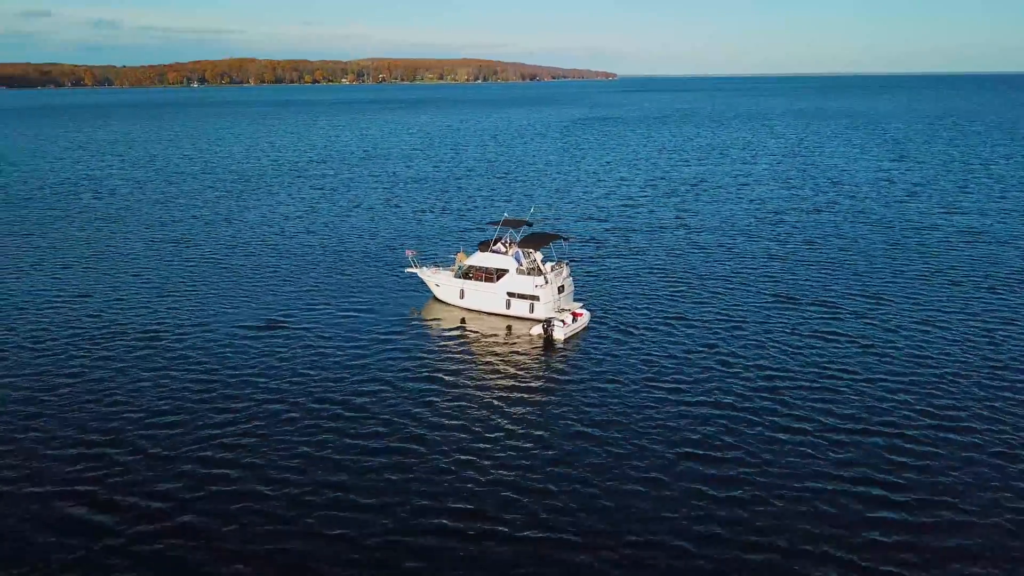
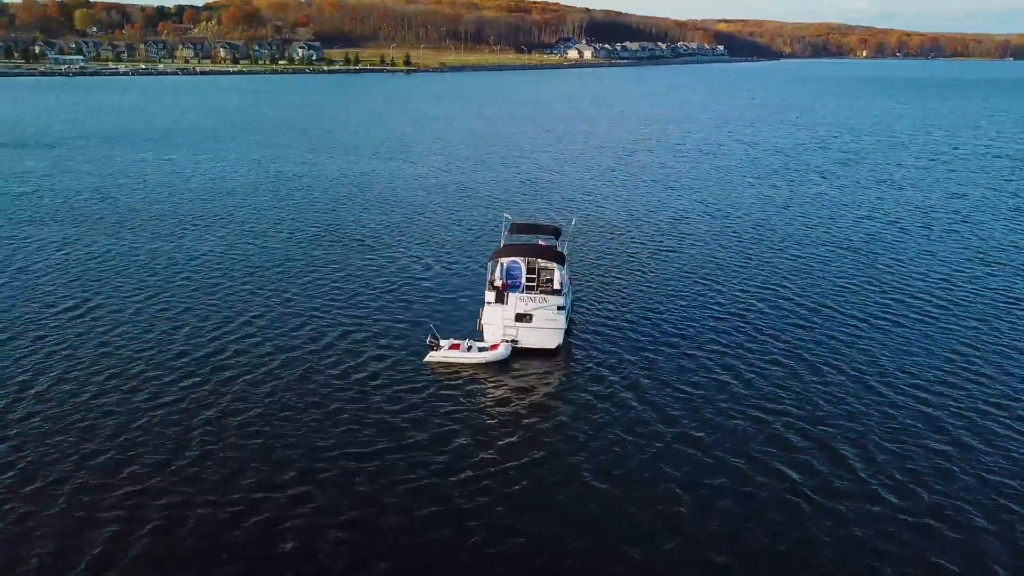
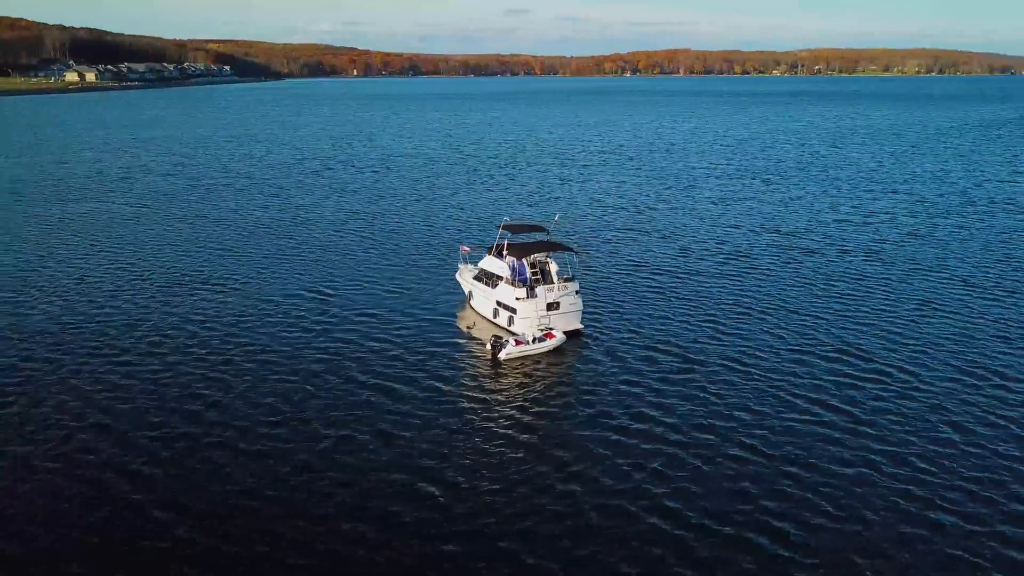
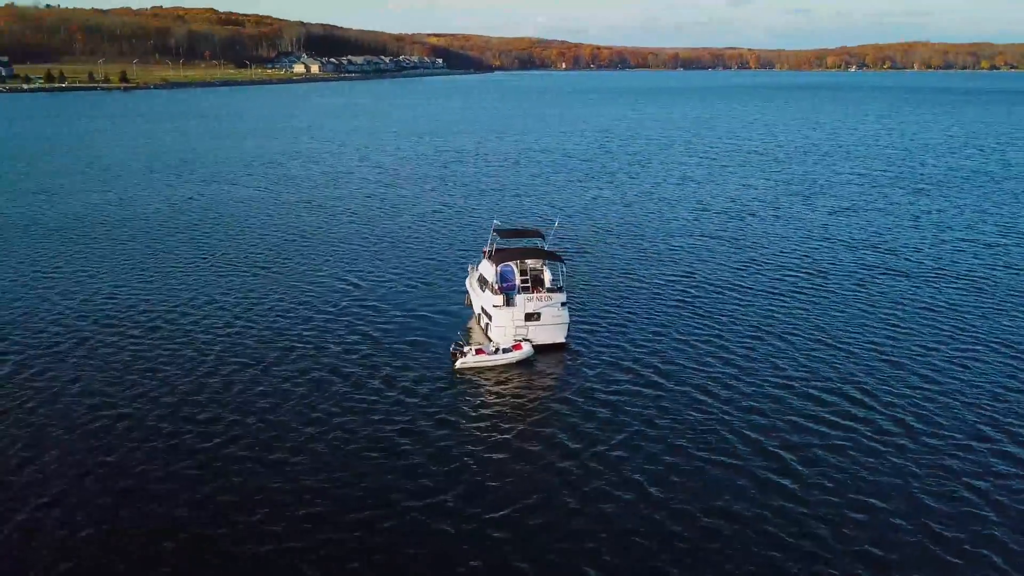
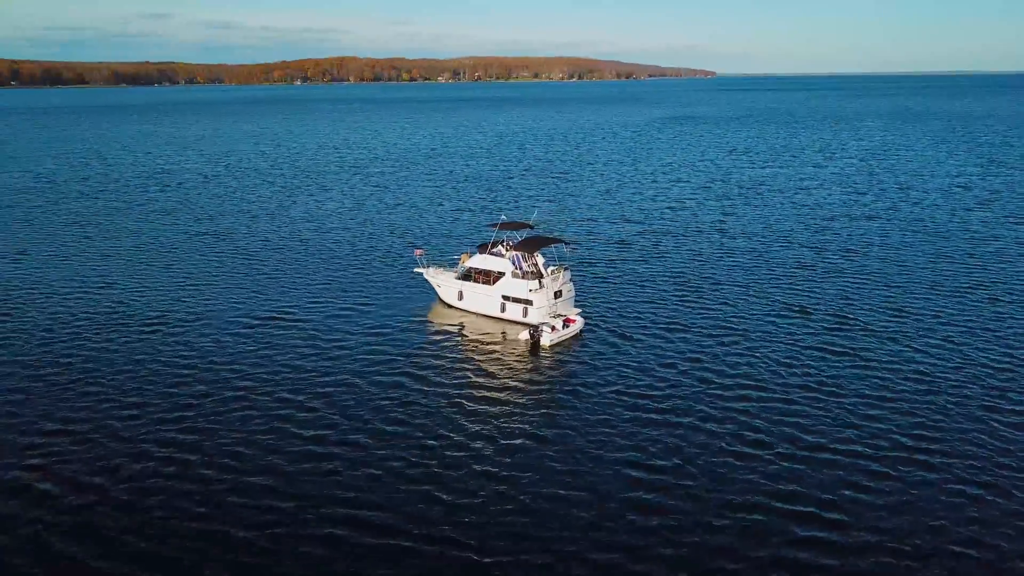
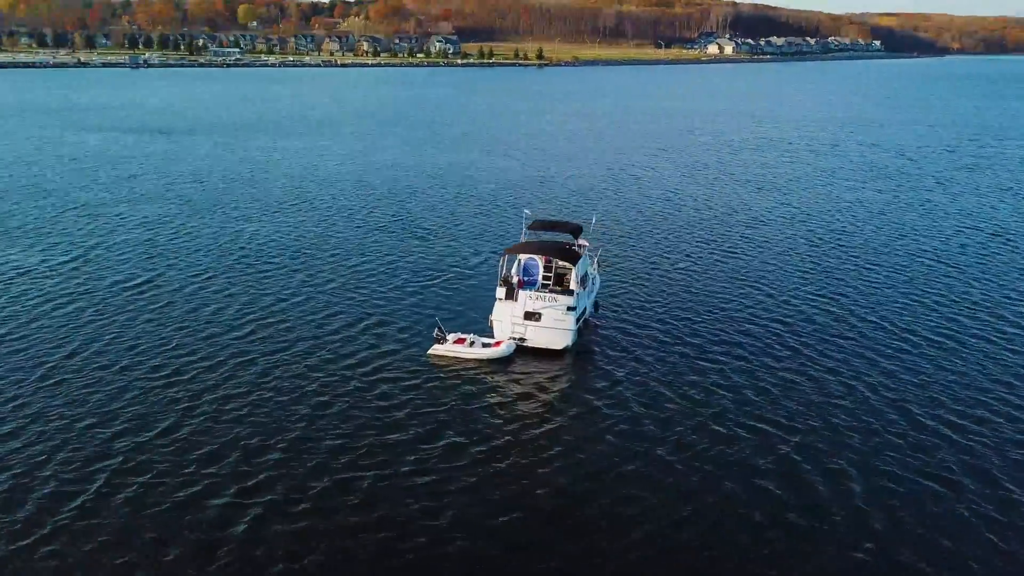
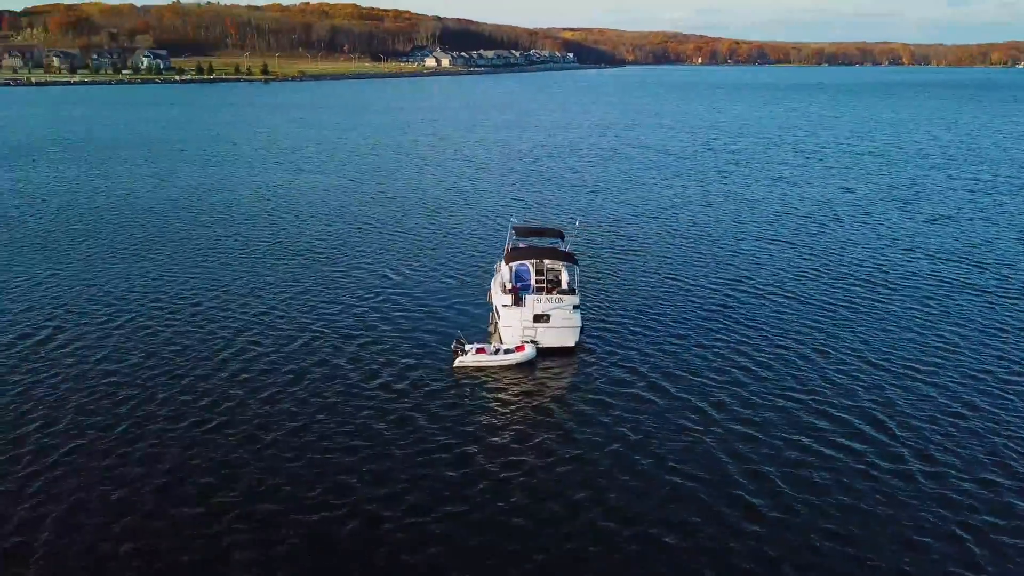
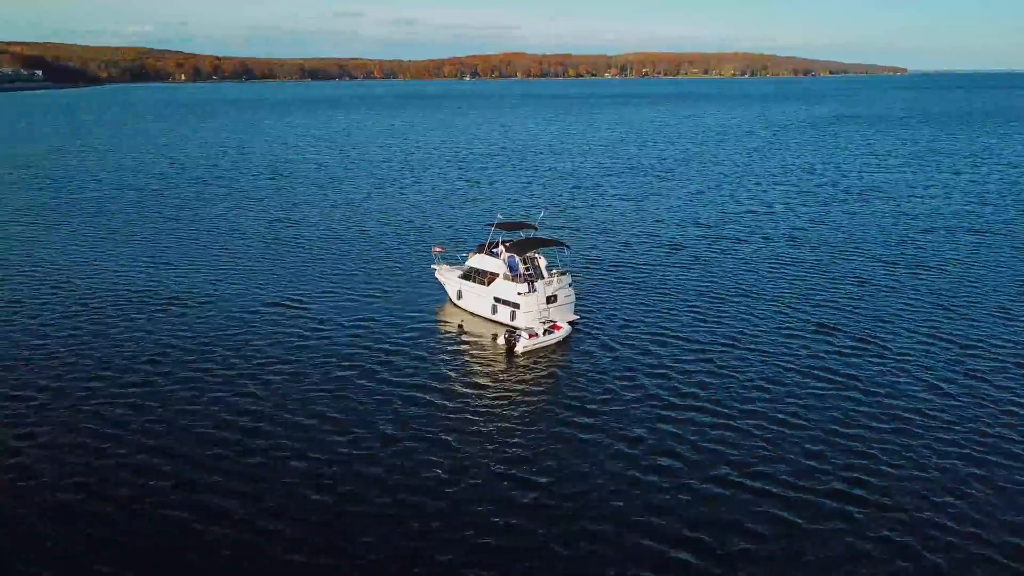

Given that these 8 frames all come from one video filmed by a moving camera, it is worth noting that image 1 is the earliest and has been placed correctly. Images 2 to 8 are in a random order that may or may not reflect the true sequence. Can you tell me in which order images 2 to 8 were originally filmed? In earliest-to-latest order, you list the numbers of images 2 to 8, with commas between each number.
5, 8, 3, 4, 7, 2, 6
